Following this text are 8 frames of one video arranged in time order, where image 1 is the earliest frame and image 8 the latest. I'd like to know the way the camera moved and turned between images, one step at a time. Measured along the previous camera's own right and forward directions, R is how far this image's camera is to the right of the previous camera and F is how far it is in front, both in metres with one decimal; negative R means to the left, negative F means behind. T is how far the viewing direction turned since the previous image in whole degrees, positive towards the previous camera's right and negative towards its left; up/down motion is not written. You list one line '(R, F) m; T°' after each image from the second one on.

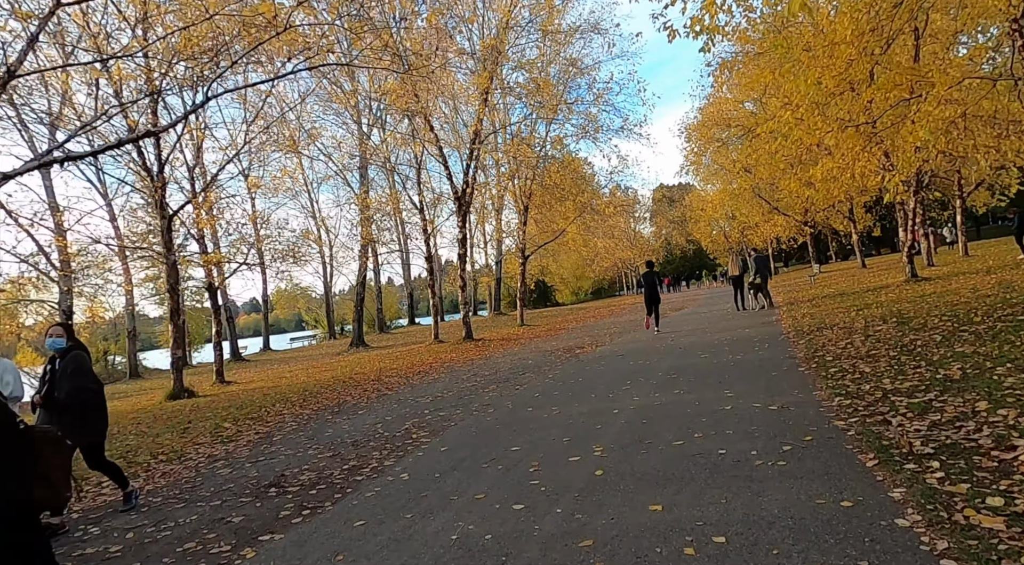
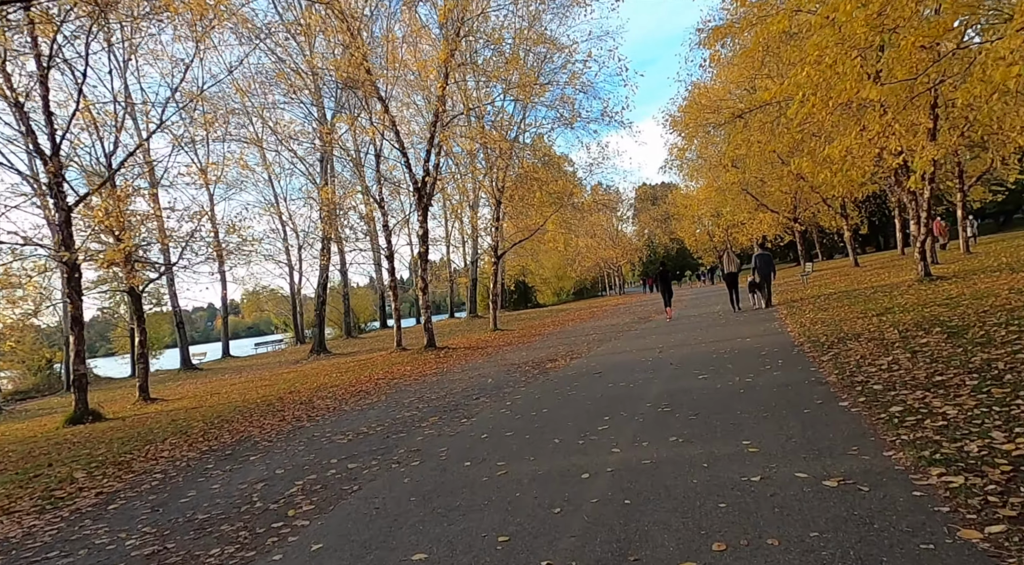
(+0.4, +2.4) m; +1°
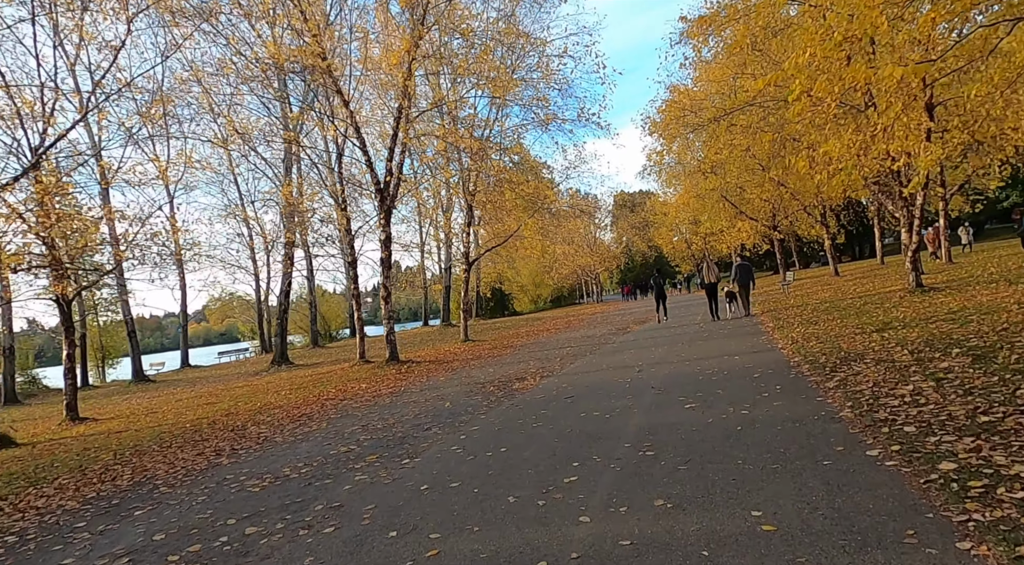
(+0.2, +1.3) m; +2°
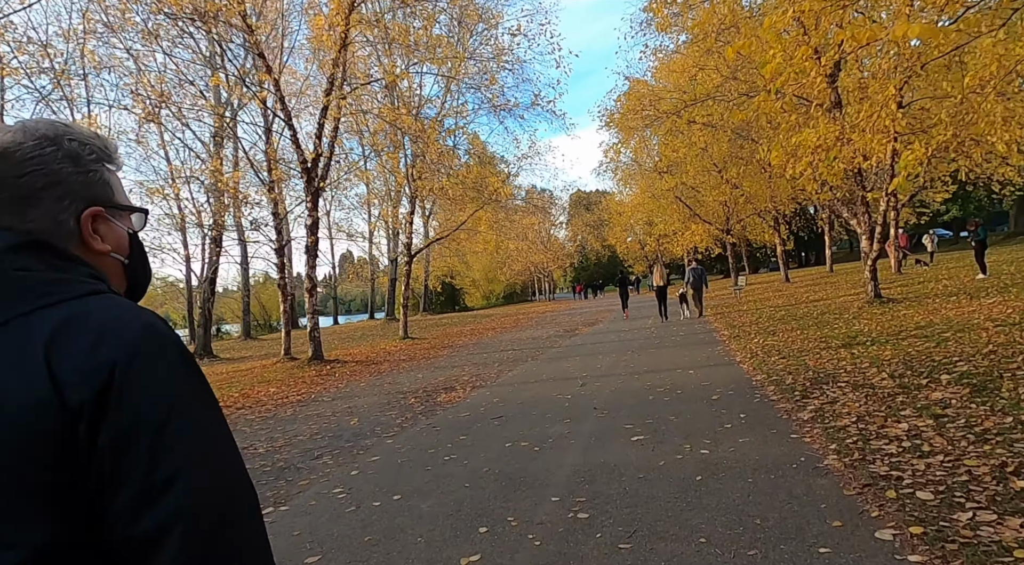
(+0.4, +1.5) m; +4°
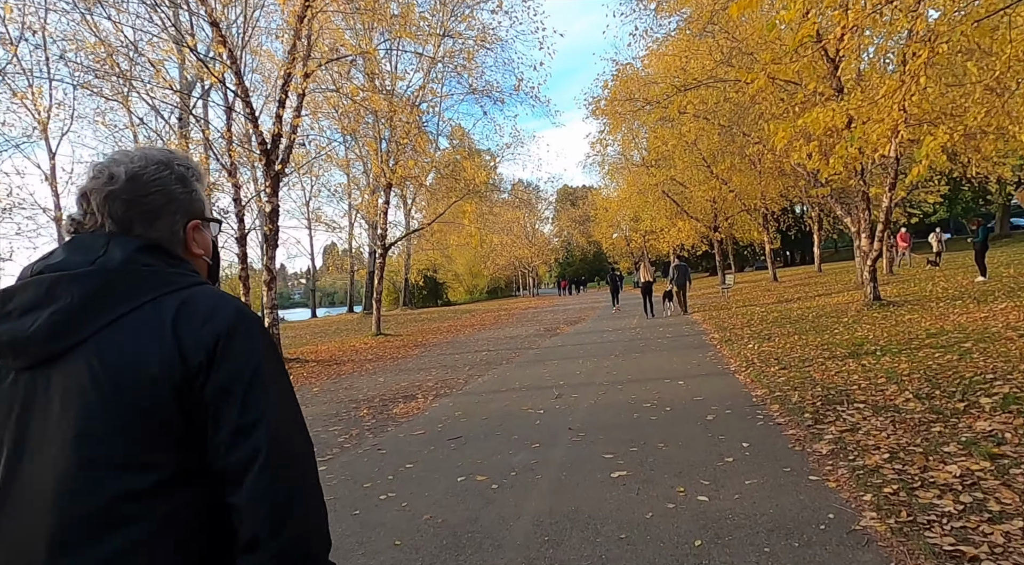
(+0.2, +1.2) m; +1°
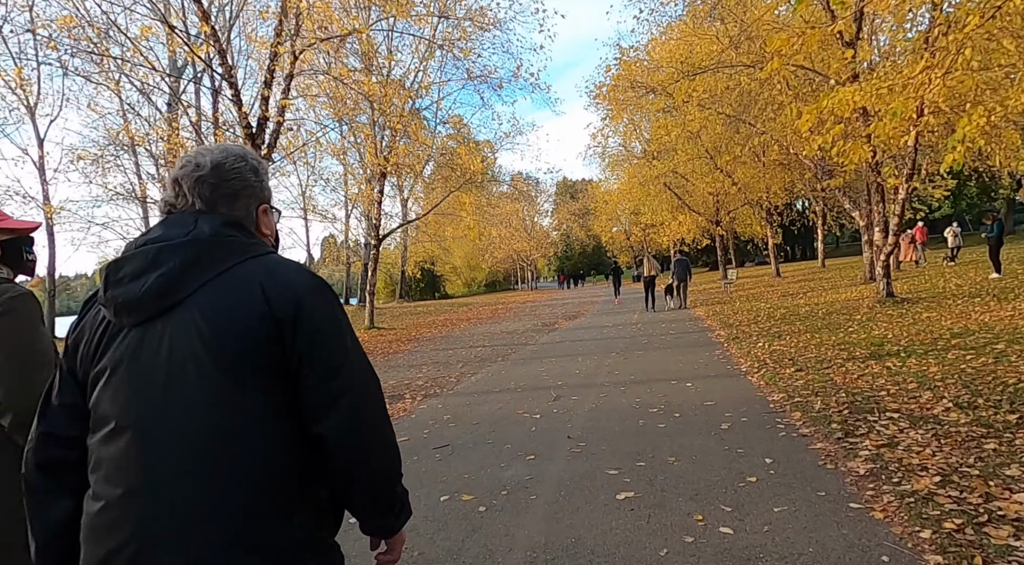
(0.0, +0.7) m; 0°
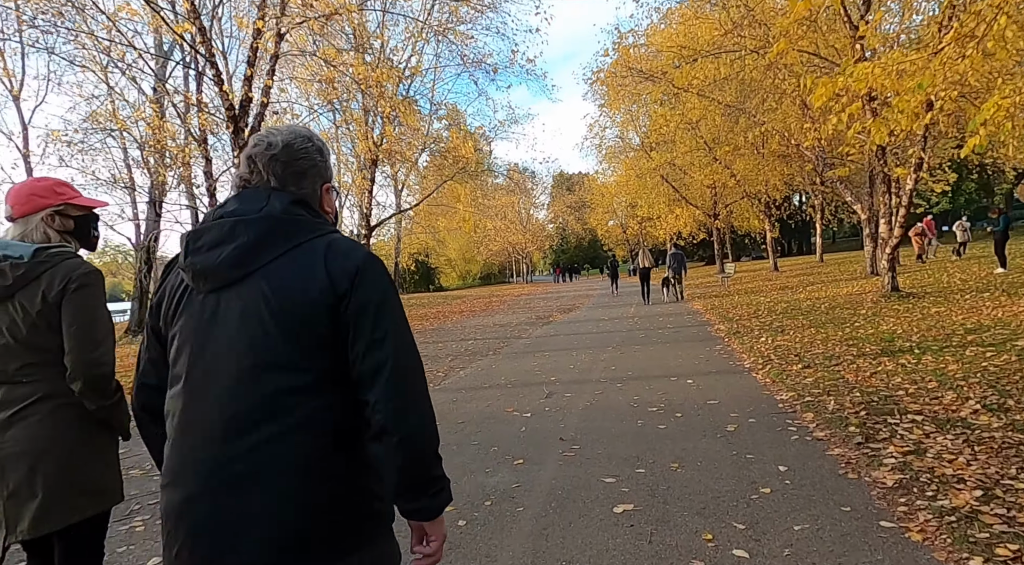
(+0.1, +0.5) m; 0°
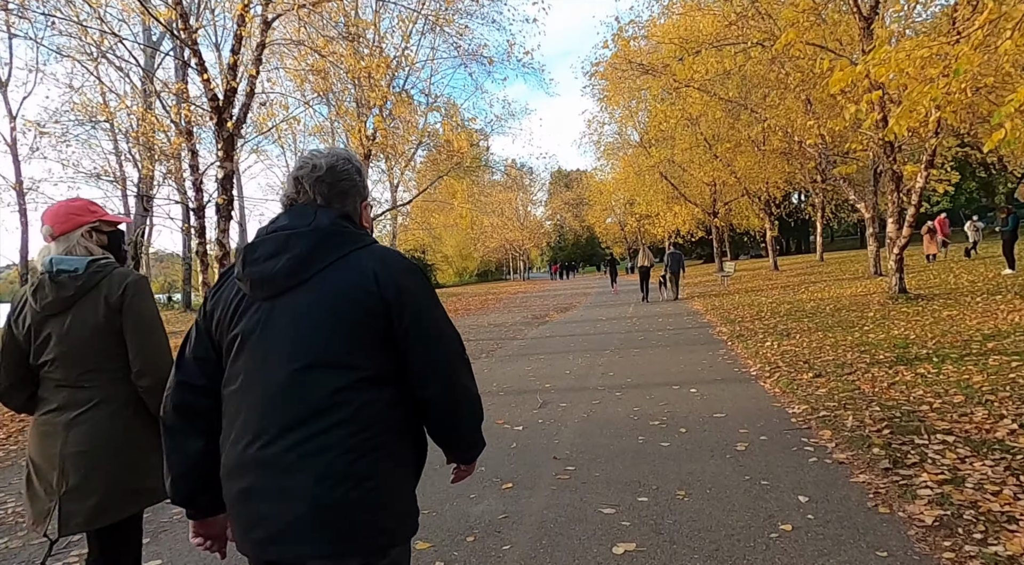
(+0.1, +0.5) m; 0°
